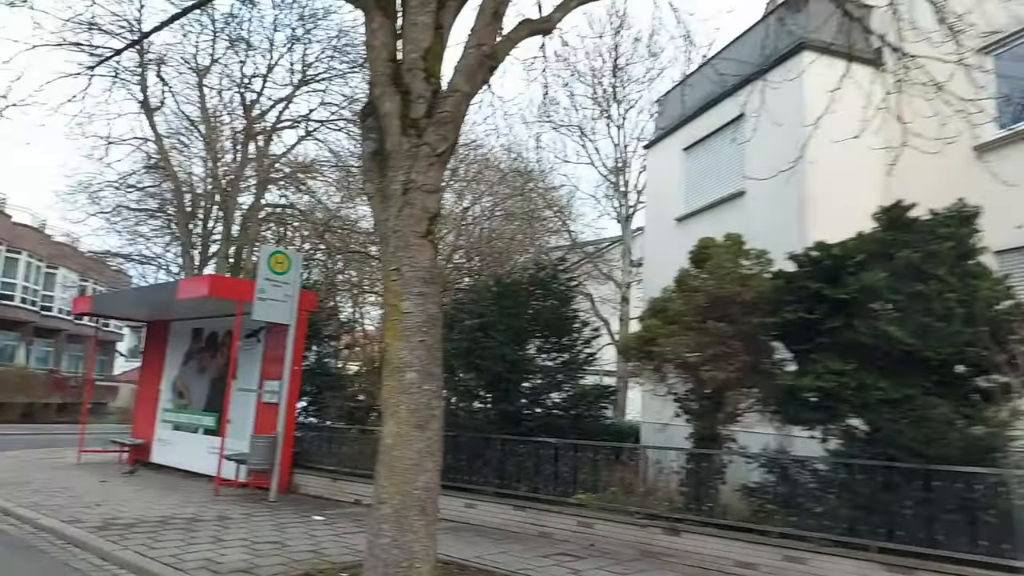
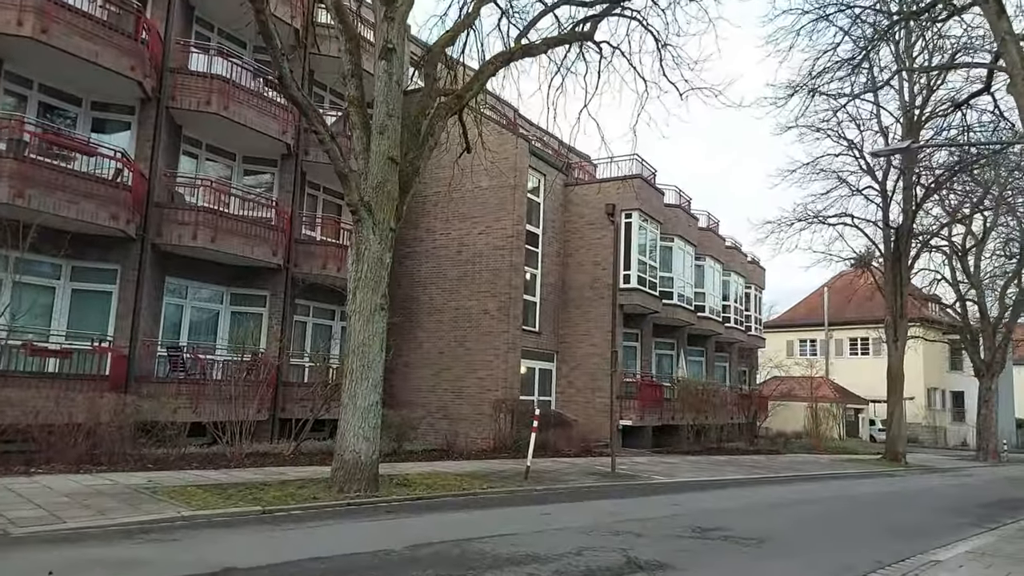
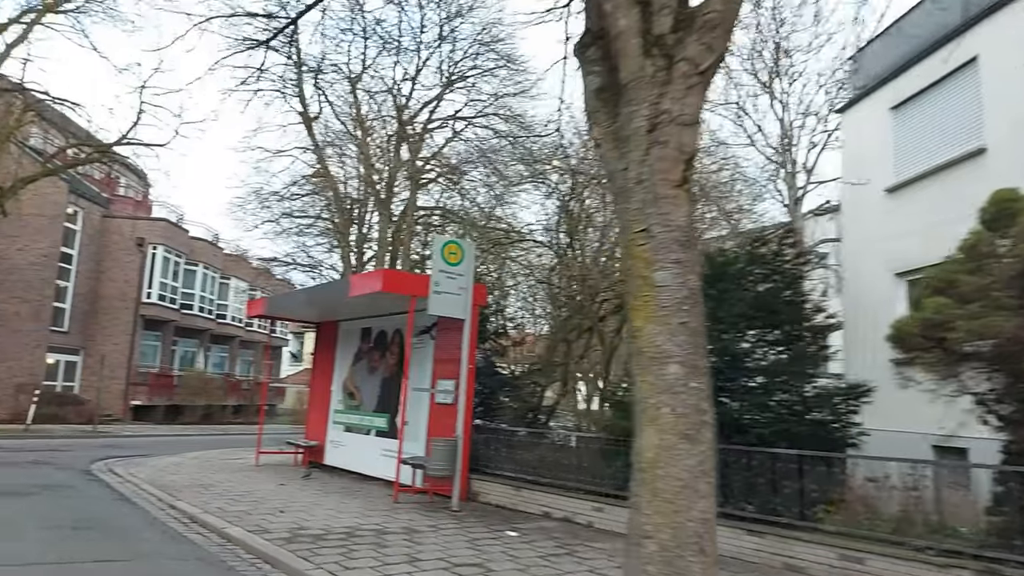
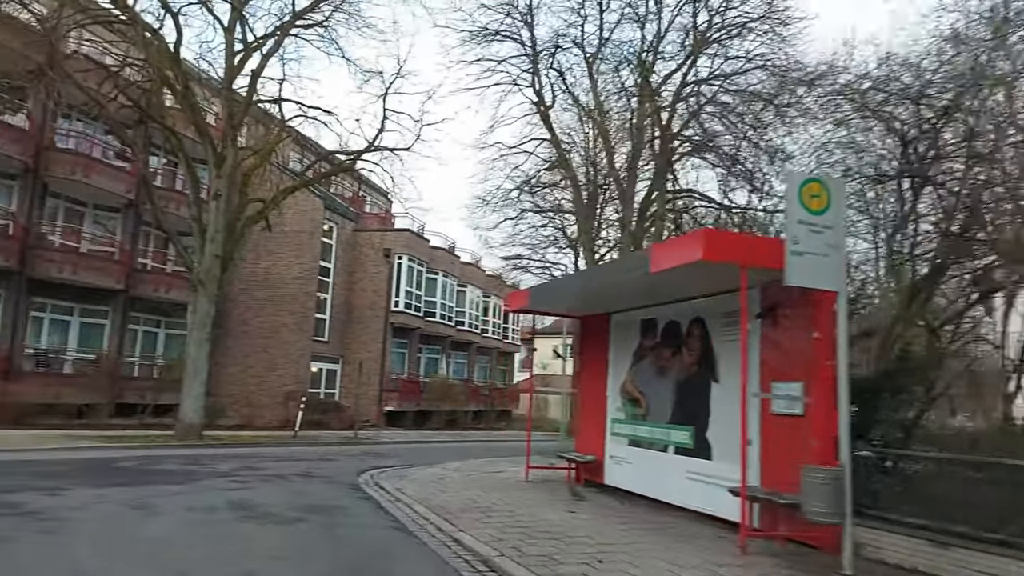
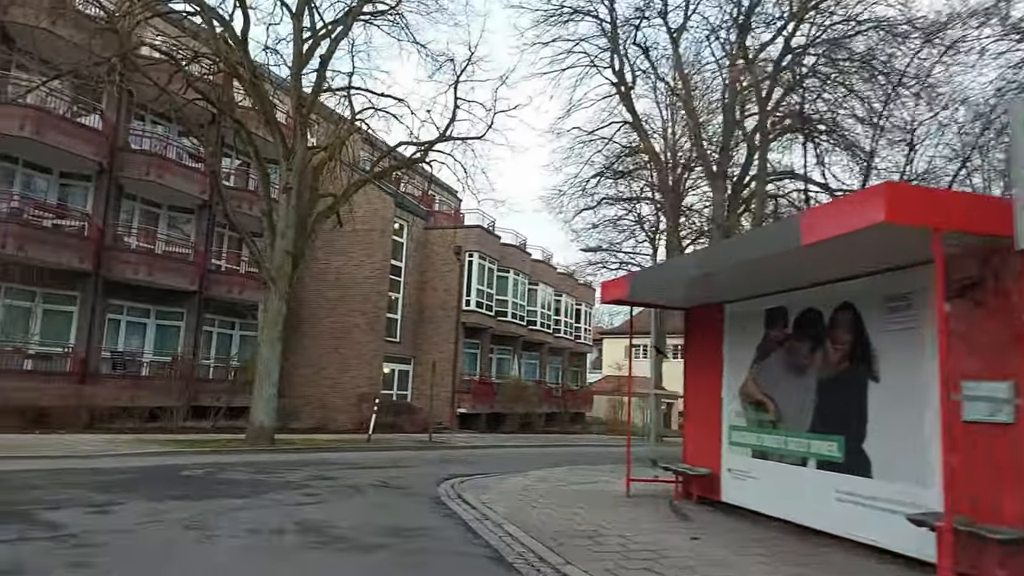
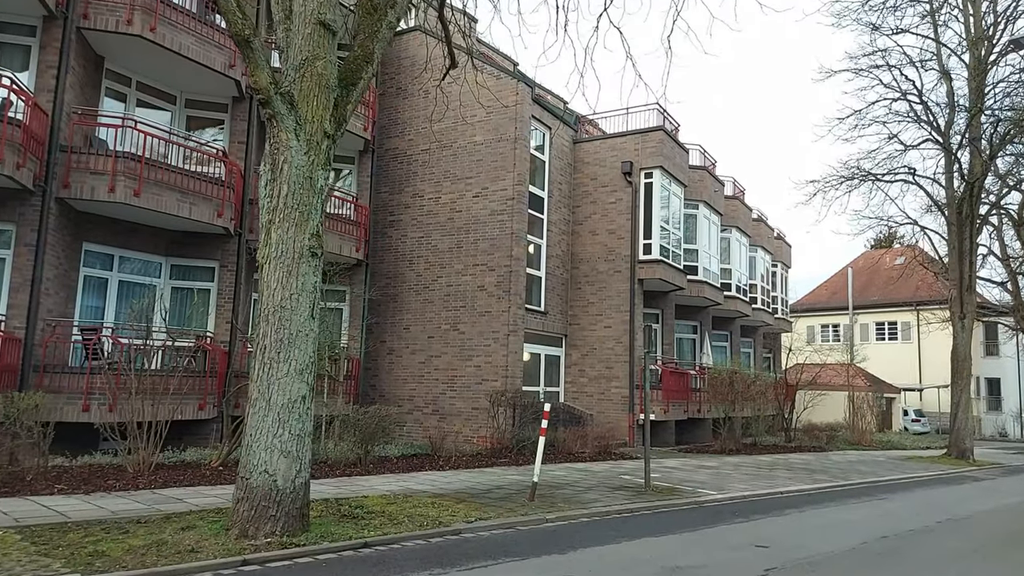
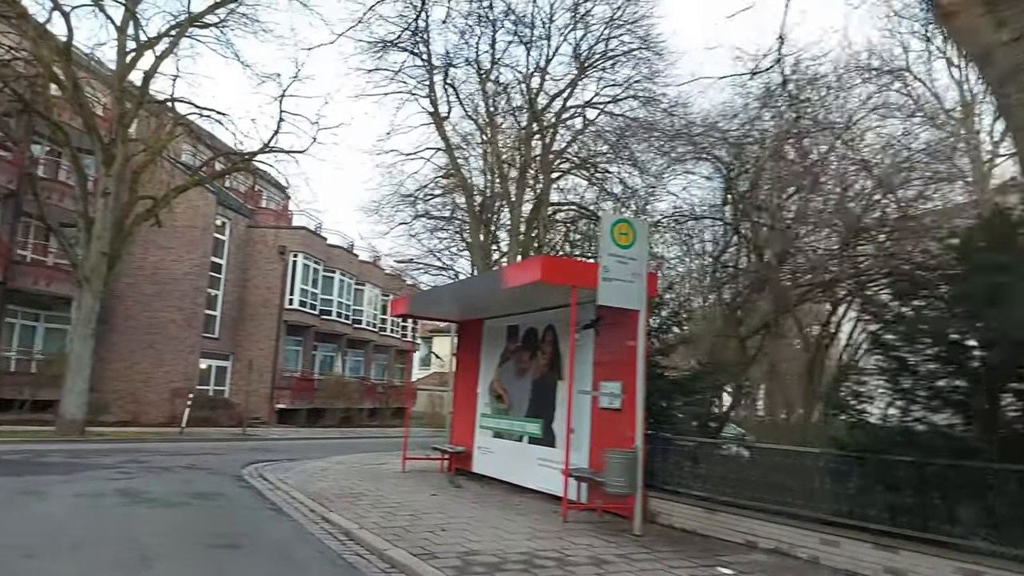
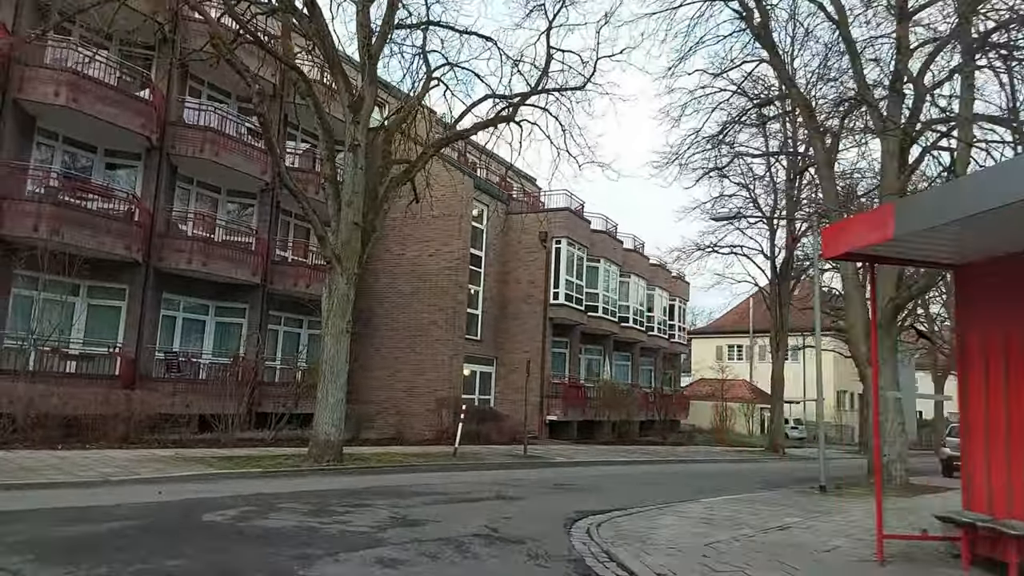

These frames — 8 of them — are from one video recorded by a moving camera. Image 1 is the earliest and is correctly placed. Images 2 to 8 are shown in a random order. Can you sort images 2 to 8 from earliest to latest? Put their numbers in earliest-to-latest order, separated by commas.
3, 7, 4, 5, 8, 2, 6
